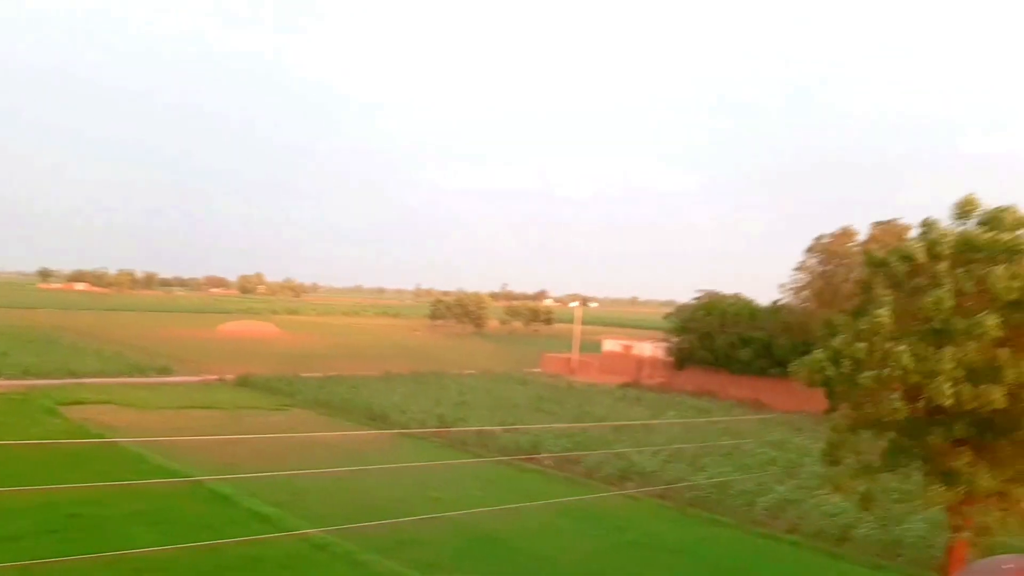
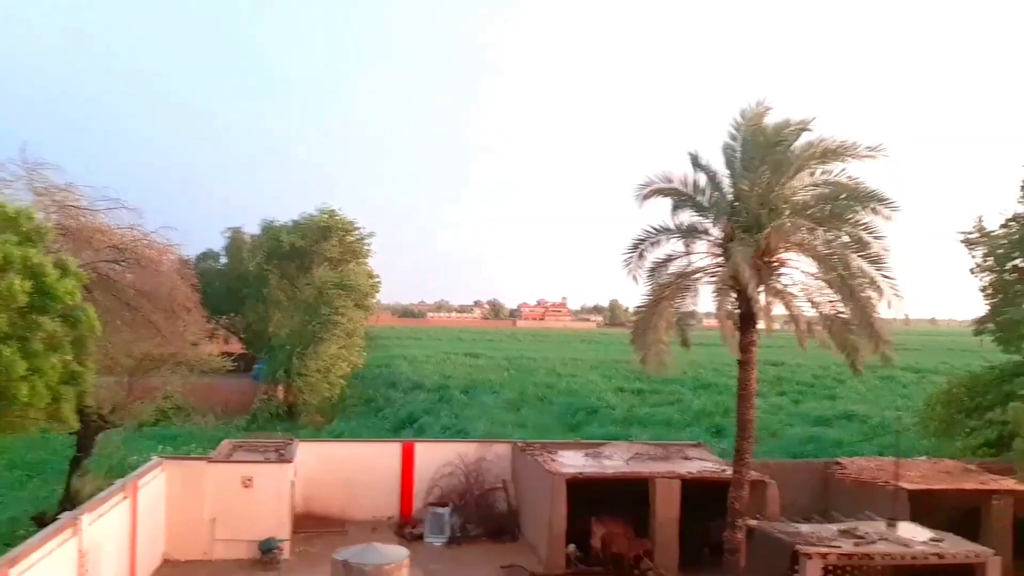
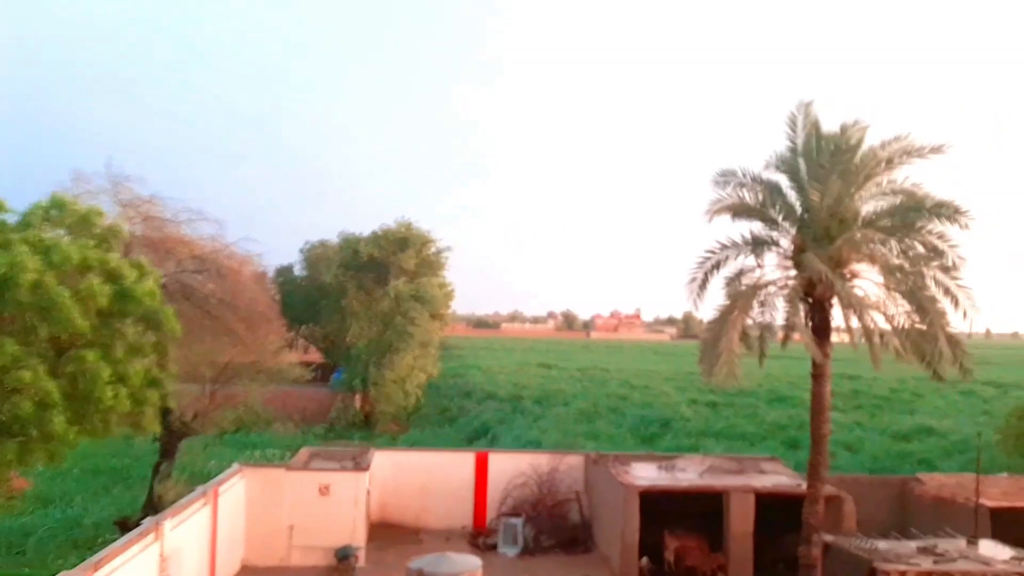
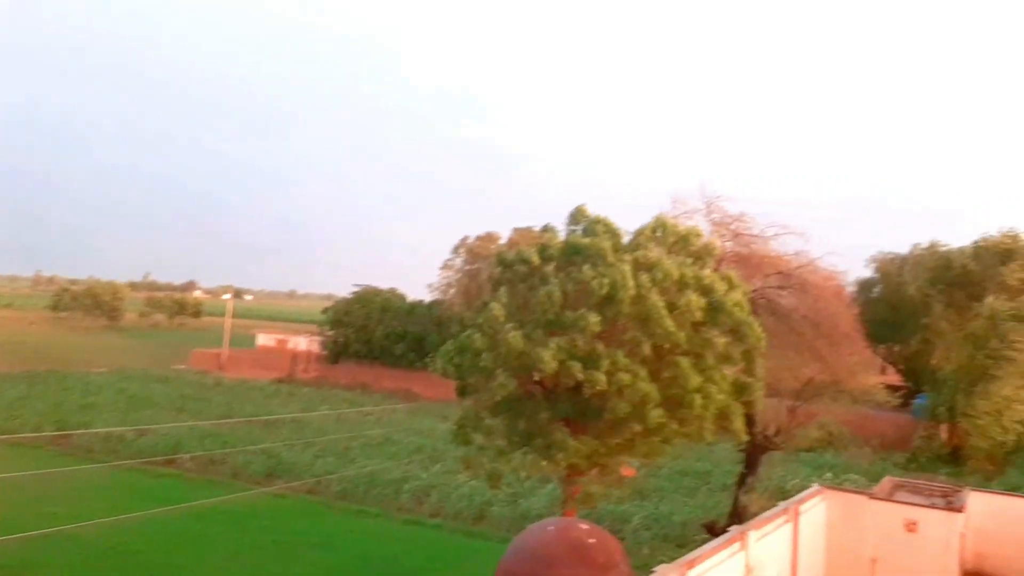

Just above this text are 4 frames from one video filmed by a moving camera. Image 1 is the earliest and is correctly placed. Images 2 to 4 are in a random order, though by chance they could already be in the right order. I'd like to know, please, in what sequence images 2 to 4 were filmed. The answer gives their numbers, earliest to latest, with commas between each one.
4, 3, 2
